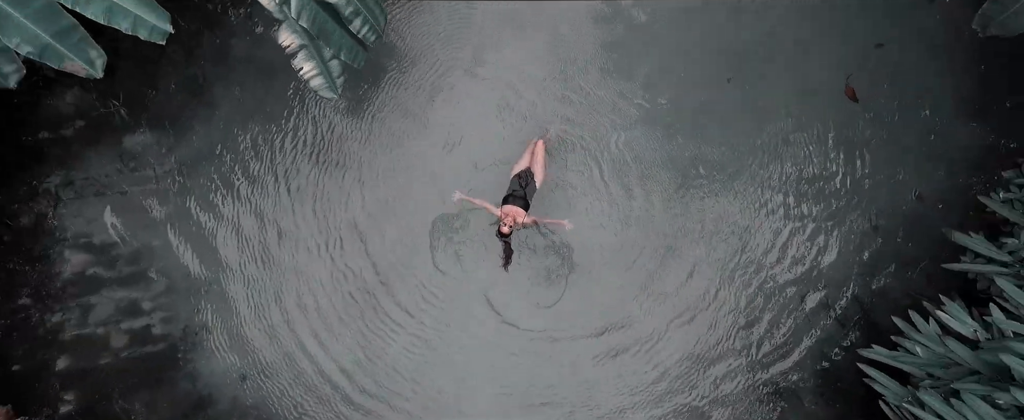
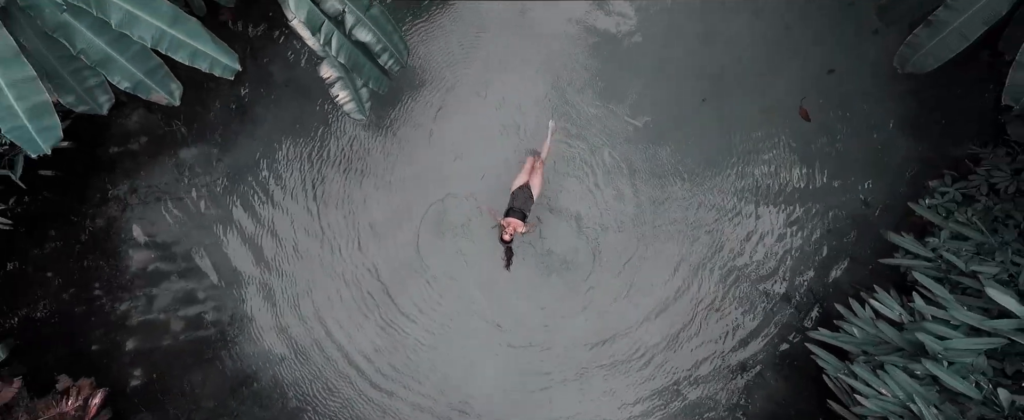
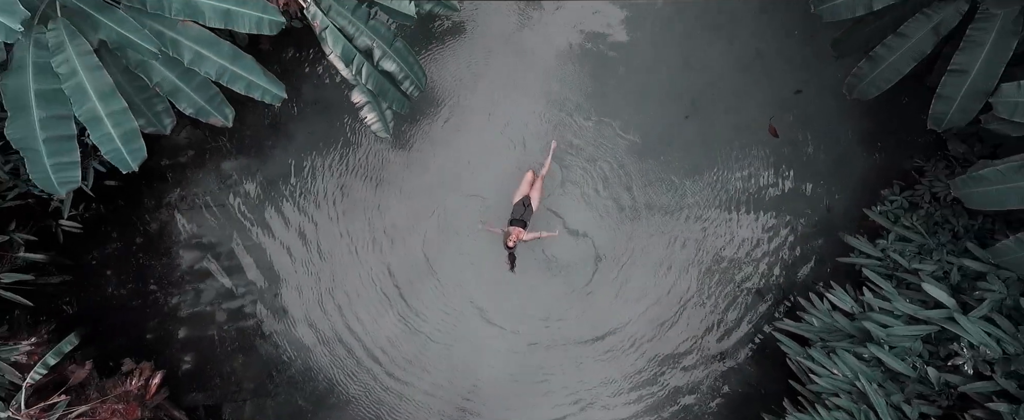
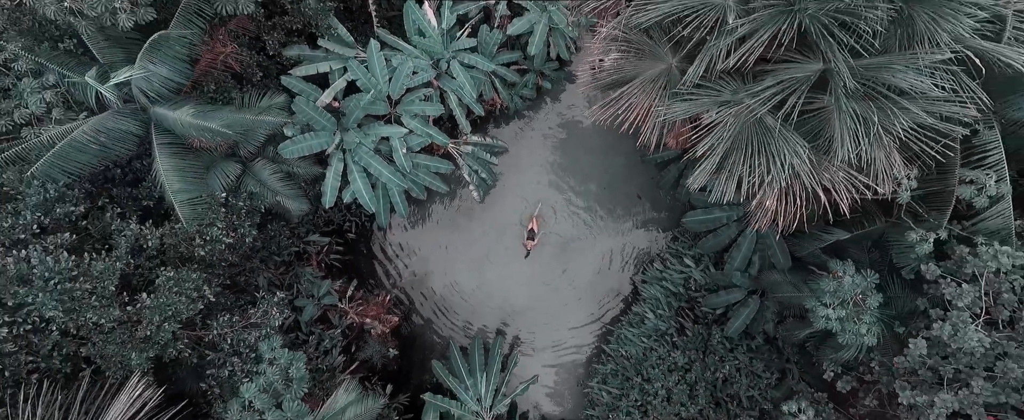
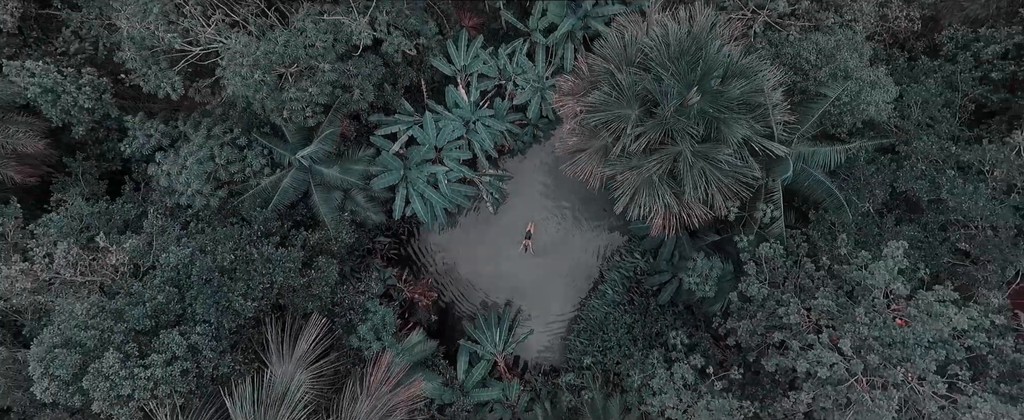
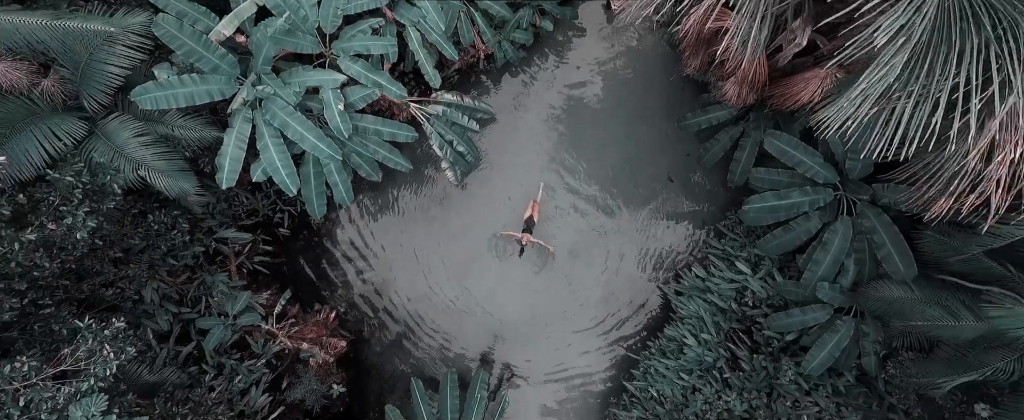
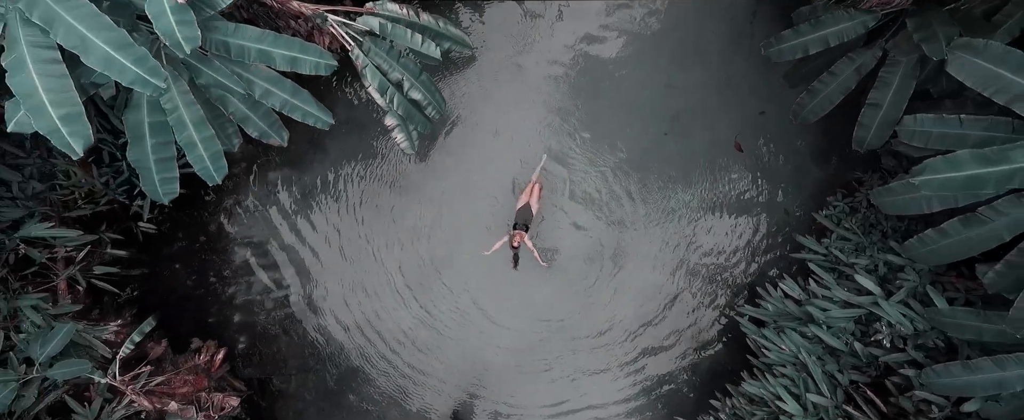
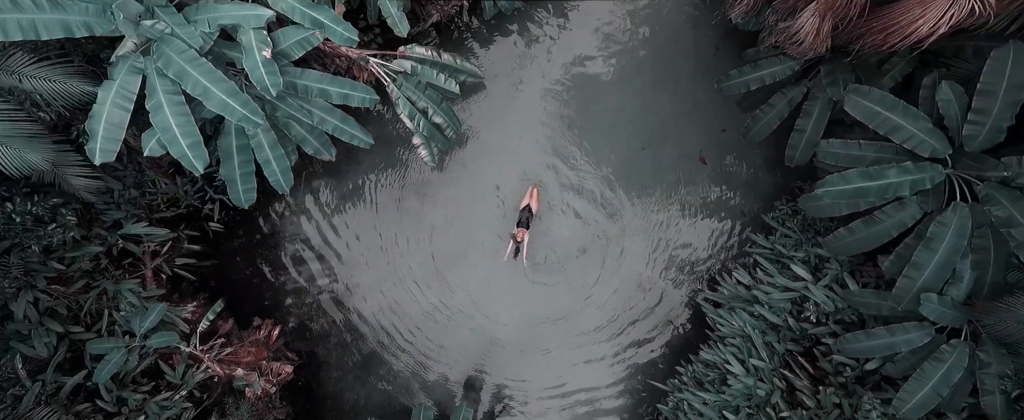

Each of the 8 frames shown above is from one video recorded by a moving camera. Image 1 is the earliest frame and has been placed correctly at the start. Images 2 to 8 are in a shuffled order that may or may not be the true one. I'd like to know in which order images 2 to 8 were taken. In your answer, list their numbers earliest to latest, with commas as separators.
2, 3, 7, 8, 6, 4, 5
